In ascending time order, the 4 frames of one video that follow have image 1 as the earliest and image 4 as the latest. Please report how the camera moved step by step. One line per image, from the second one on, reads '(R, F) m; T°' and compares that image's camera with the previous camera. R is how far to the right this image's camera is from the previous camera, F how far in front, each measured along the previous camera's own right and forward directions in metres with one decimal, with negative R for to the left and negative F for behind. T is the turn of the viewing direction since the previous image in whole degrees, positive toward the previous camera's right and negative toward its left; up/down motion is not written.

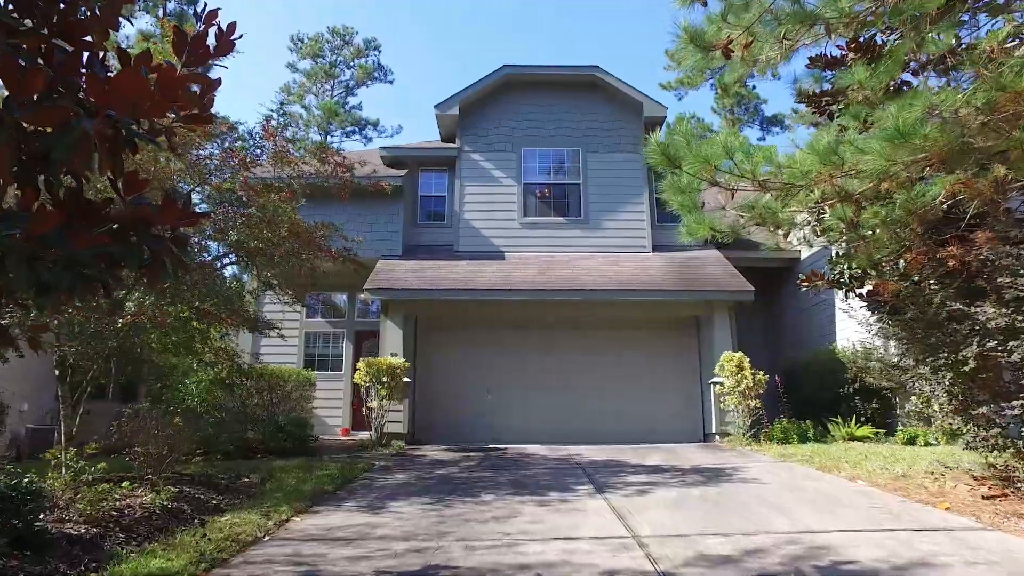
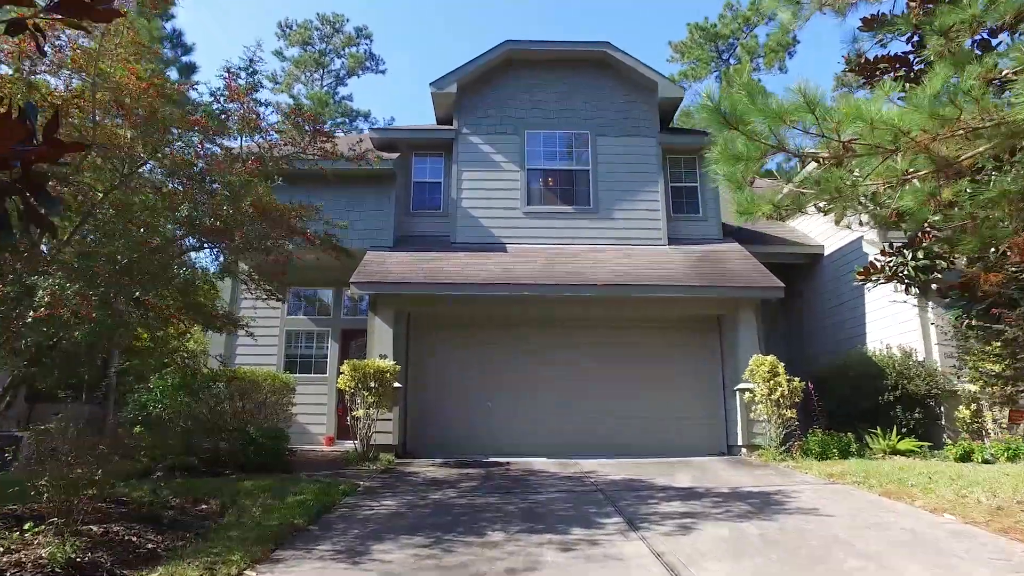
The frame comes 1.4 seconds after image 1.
(-0.2, +1.1) m; +1°
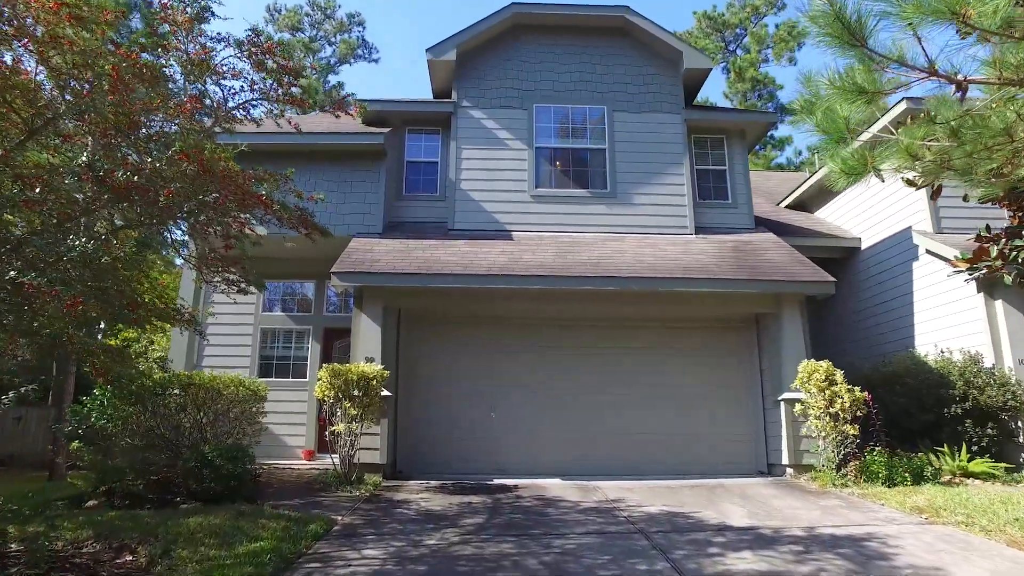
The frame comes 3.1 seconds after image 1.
(-0.2, +1.4) m; +1°
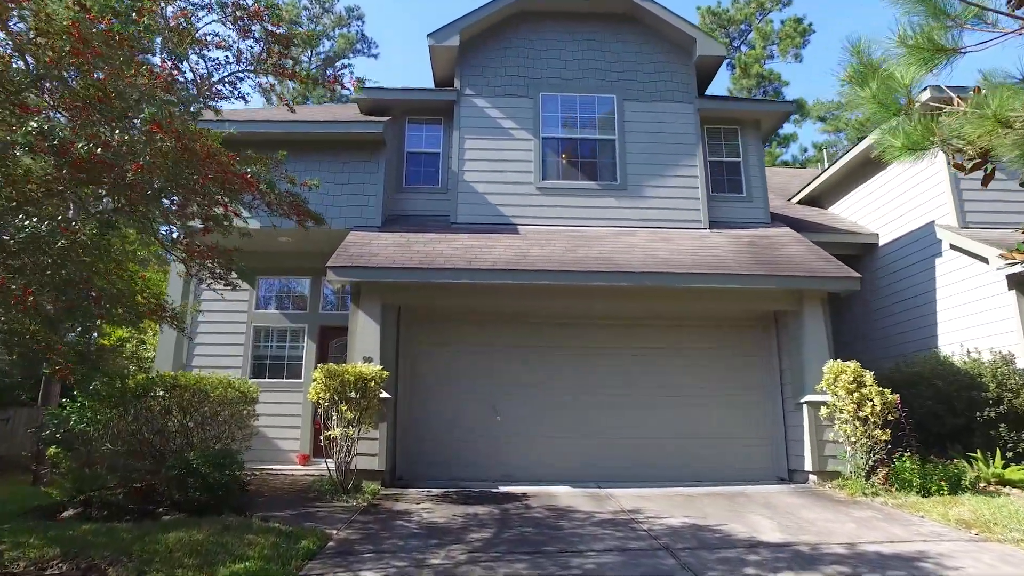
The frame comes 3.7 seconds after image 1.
(-0.1, +0.5) m; 0°
